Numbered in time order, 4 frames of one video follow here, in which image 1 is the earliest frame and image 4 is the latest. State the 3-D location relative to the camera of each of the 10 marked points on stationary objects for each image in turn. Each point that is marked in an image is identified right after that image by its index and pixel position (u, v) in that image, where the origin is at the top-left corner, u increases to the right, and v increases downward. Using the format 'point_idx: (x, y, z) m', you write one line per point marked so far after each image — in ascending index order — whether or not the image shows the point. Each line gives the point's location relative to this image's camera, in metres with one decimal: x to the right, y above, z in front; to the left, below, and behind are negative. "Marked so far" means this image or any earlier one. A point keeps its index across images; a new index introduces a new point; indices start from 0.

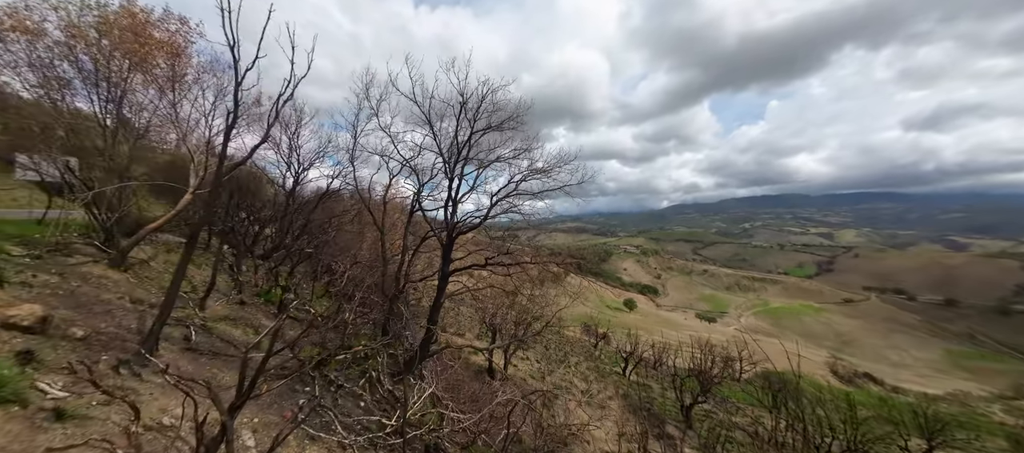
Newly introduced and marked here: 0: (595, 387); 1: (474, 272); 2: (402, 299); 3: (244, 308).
0: (+4.3, -8.7, +19.3) m
1: (-1.5, -1.8, +14.2) m
2: (-3.7, -2.4, +12.1) m
3: (-6.6, -2.0, +8.9) m
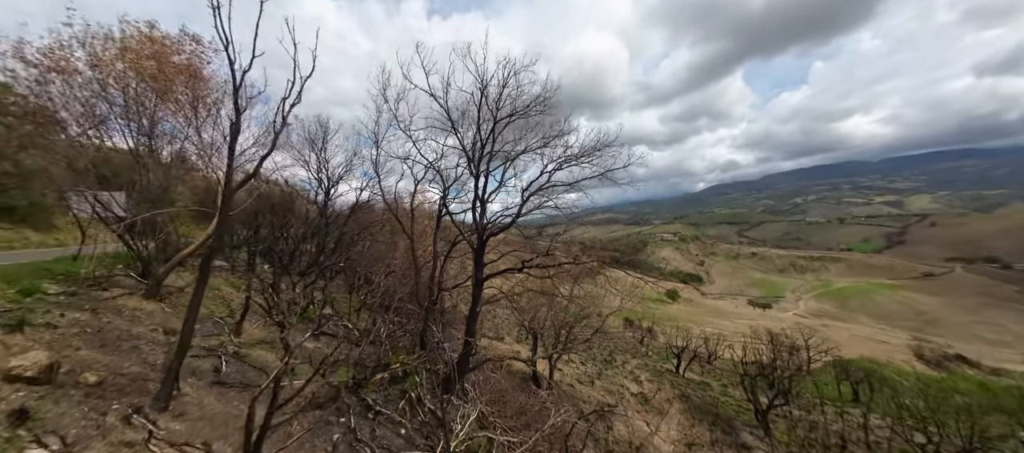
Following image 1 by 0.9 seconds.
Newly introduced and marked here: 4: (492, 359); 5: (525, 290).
0: (+6.9, -8.1, +18.1) m
1: (0.0, -1.8, +13.5) m
2: (-2.3, -2.6, +11.6) m
3: (-5.6, -2.5, +8.7) m
4: (-0.5, -3.7, +9.9) m
5: (+0.5, -2.1, +11.8) m
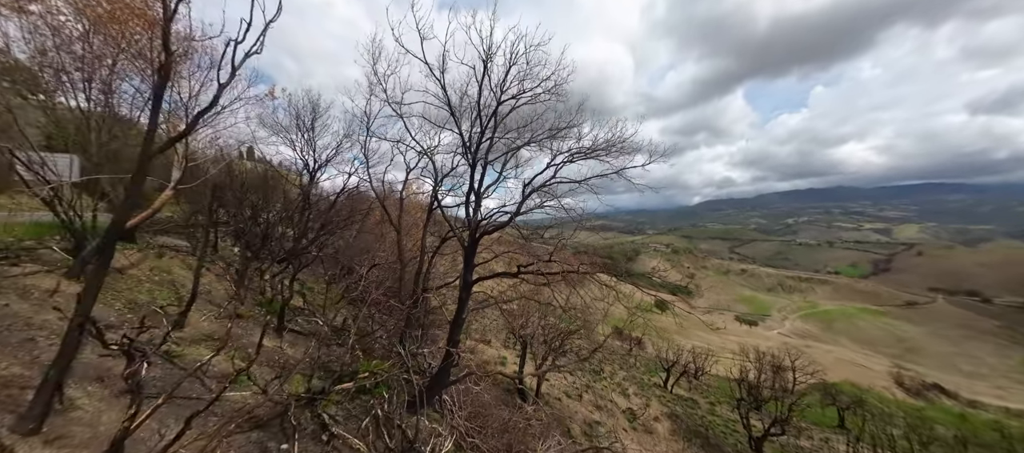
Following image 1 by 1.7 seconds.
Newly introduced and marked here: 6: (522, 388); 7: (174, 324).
0: (+6.0, -8.5, +17.2) m
1: (-0.3, -1.8, +12.5) m
2: (-2.7, -2.4, +10.6) m
3: (-5.8, -2.0, +7.7) m
4: (-0.9, -3.6, +8.9) m
5: (+0.2, -2.1, +10.8) m
6: (+0.3, -5.1, +11.4) m
7: (-5.6, -1.7, +6.1) m
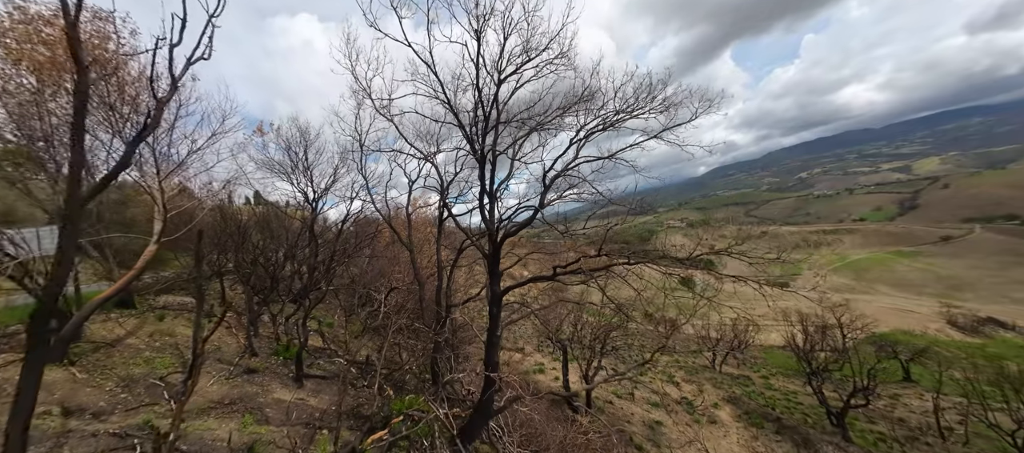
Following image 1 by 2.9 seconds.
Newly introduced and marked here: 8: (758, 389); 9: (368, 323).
0: (+8.0, -7.4, +16.1) m
1: (+0.6, -1.8, +11.6) m
2: (-1.7, -2.7, +9.8) m
3: (-5.0, -2.9, +6.9) m
4: (+0.2, -3.6, +8.0) m
5: (+1.1, -2.0, +9.9) m
6: (+1.7, -5.0, +10.5) m
7: (-4.9, -2.5, +5.3) m
8: (+13.1, -8.5, +18.8) m
9: (-4.0, -2.7, +9.8) m
